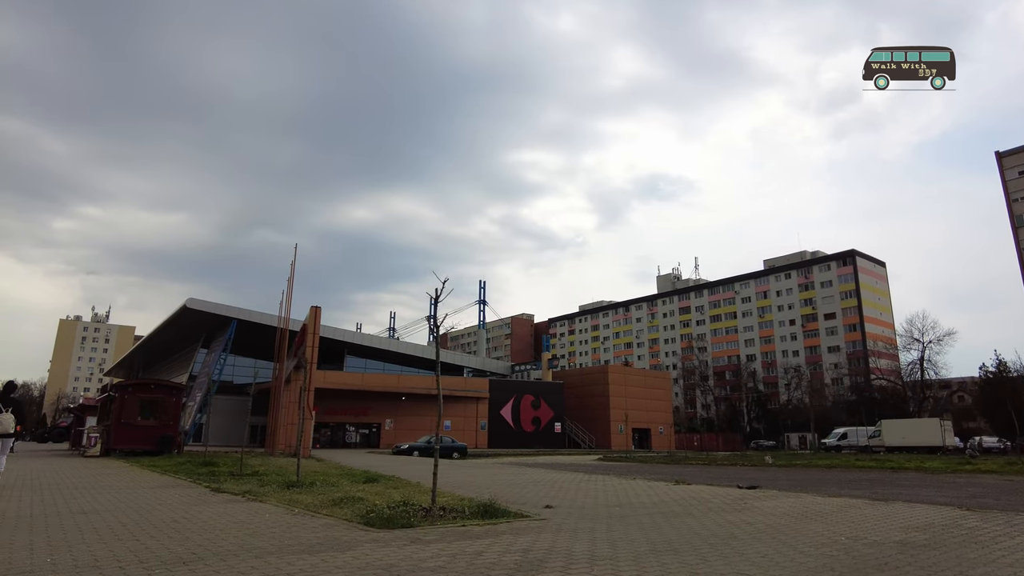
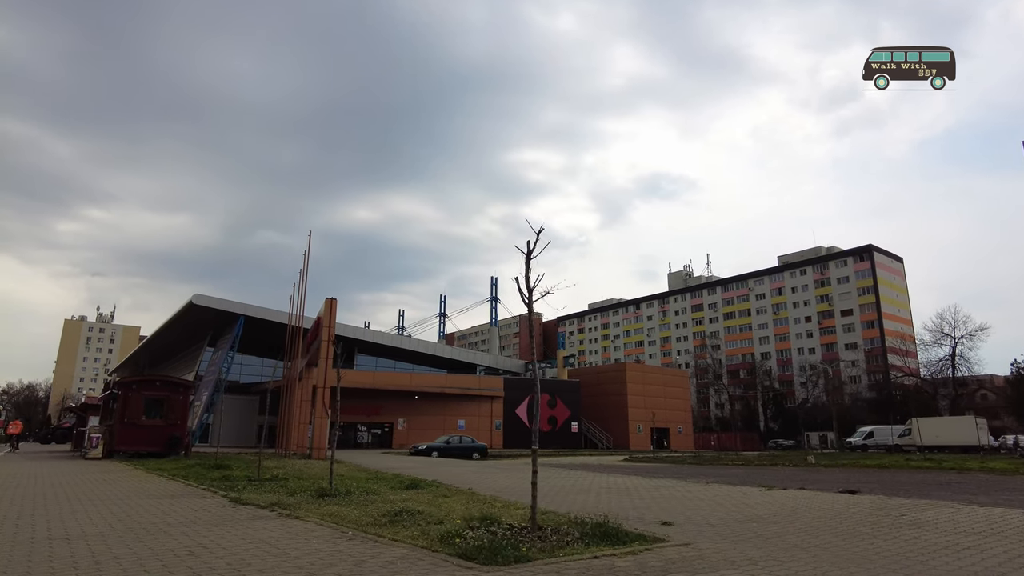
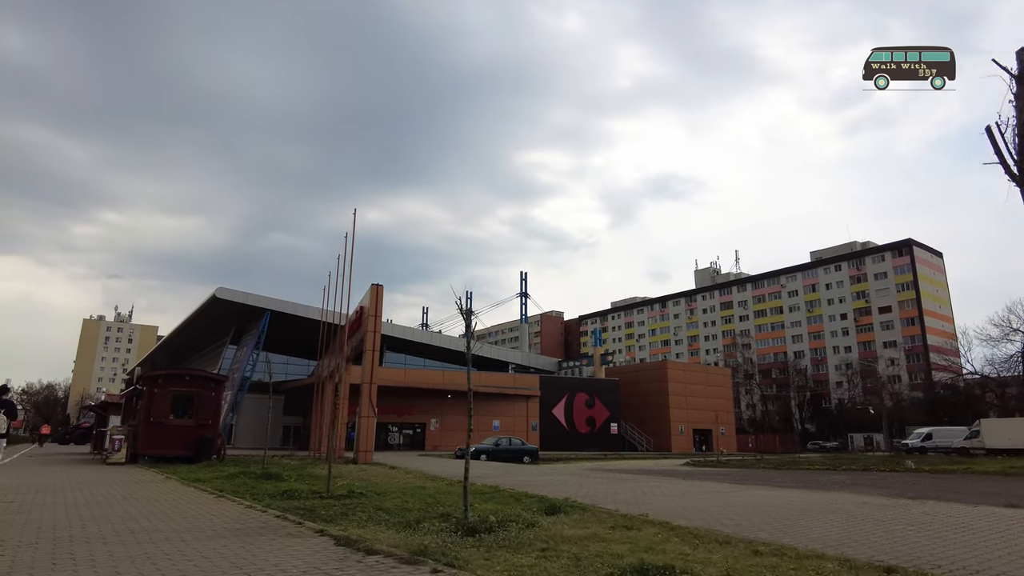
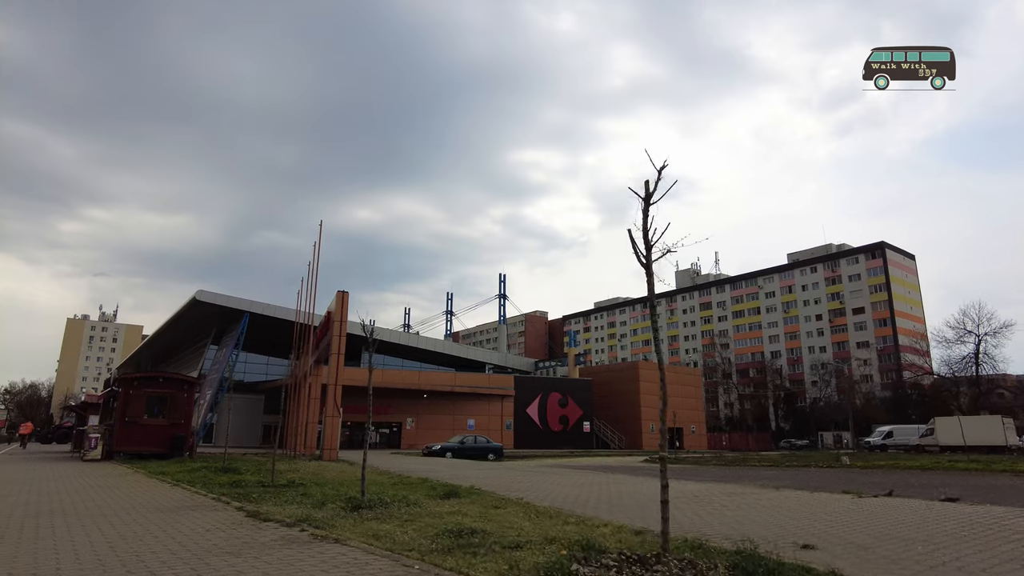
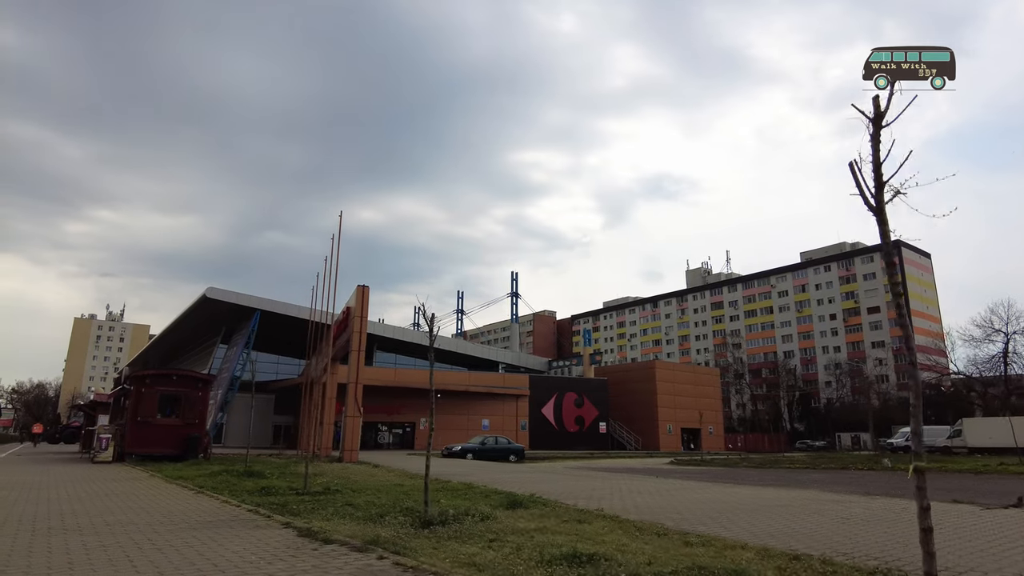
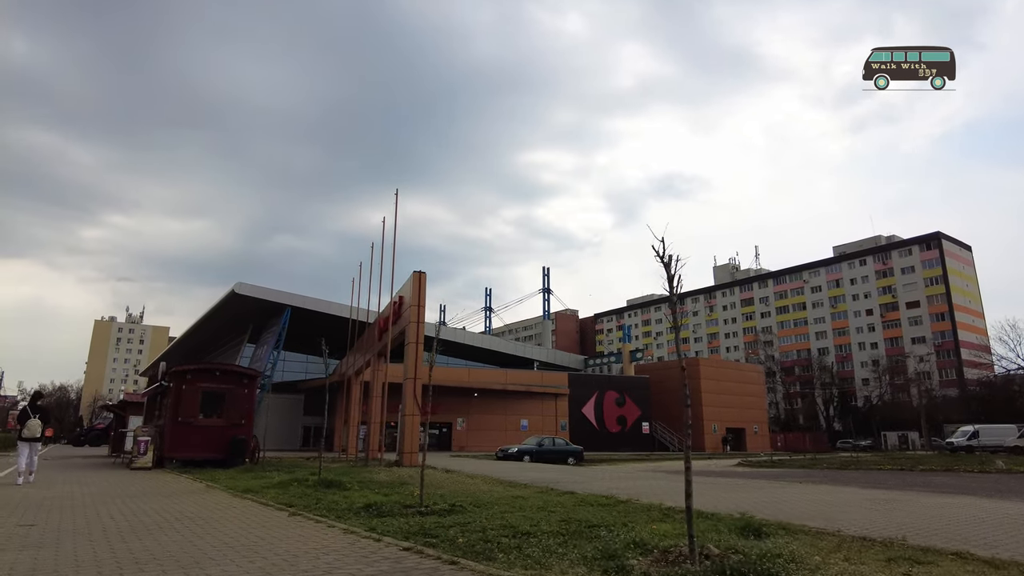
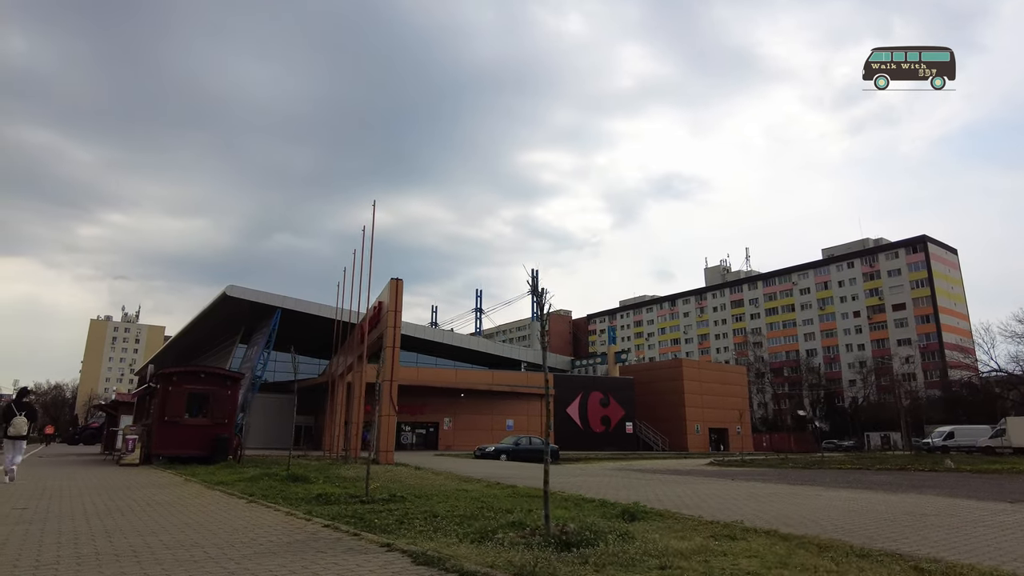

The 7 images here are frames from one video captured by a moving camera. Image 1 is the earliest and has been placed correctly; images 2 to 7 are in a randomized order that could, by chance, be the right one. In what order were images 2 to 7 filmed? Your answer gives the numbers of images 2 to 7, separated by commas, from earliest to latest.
2, 4, 5, 3, 7, 6
